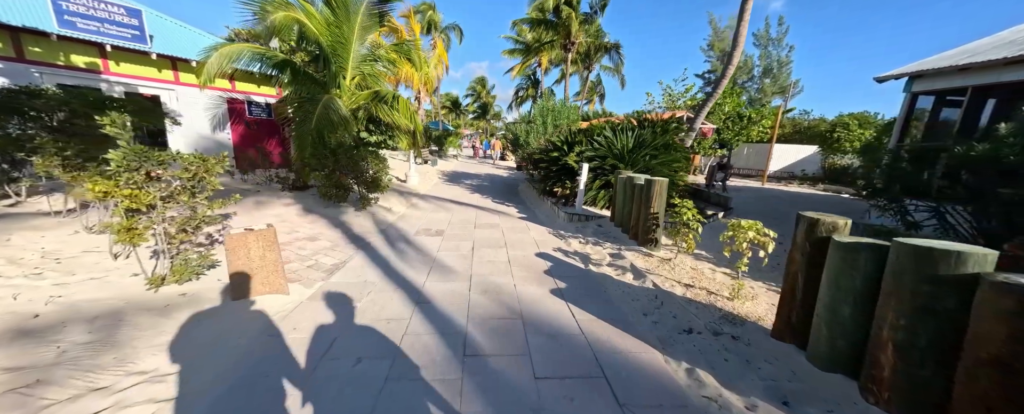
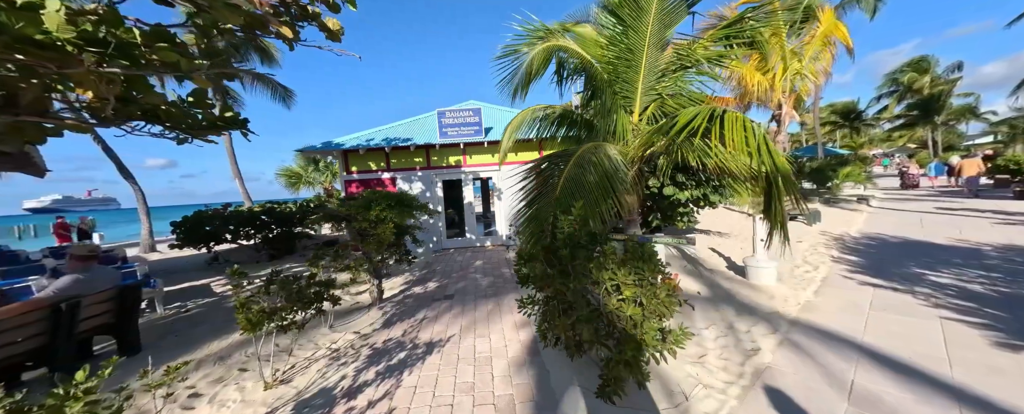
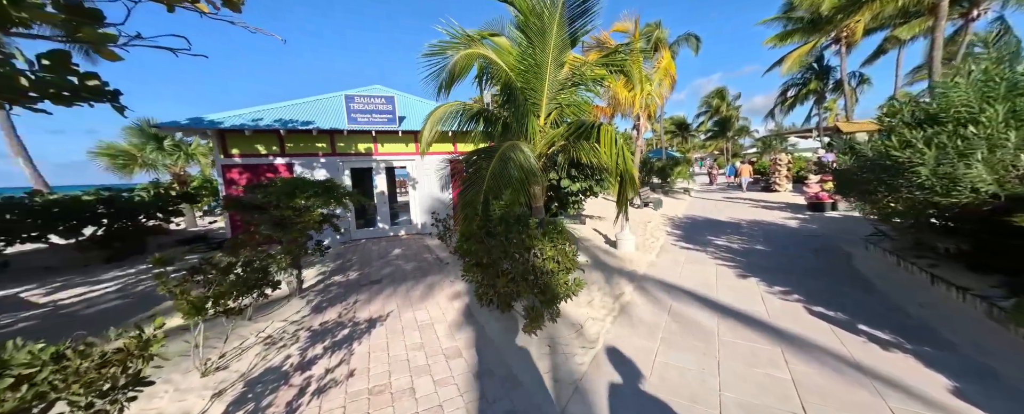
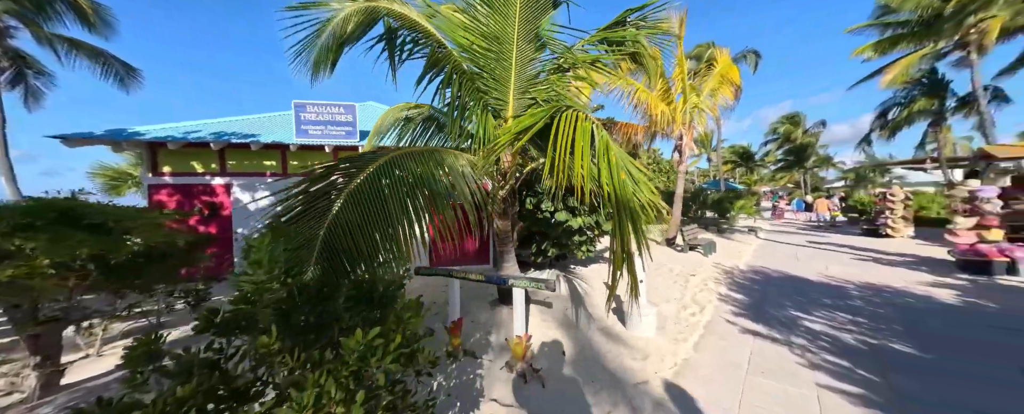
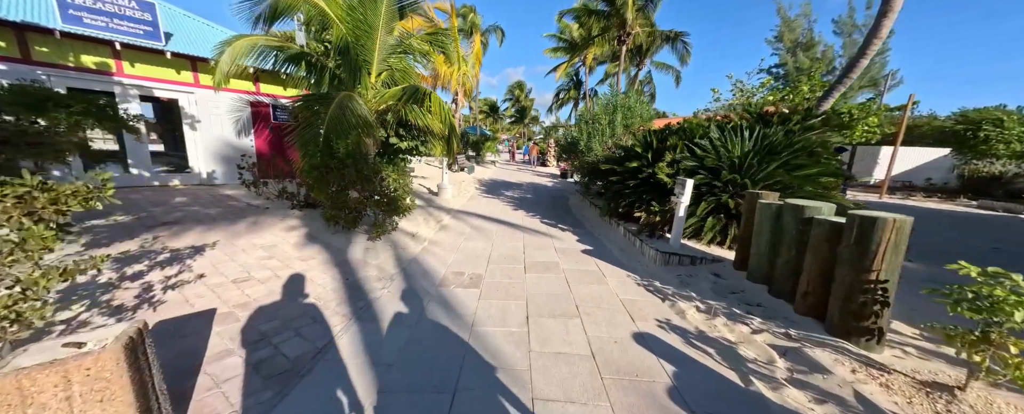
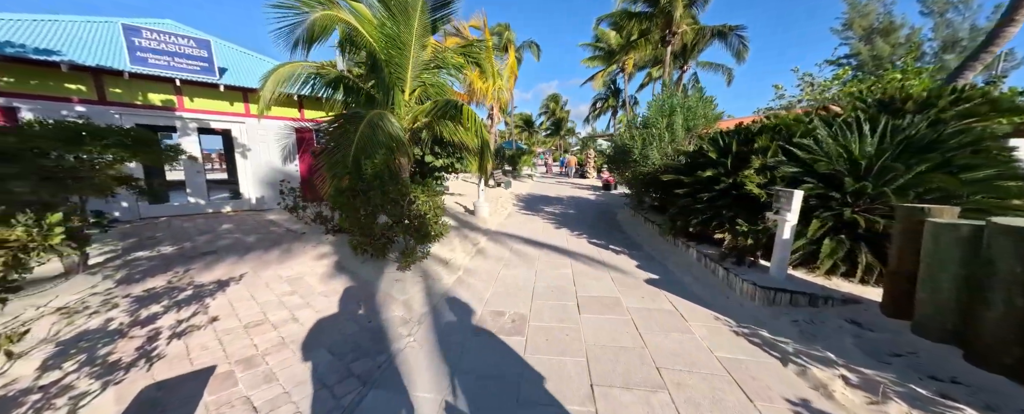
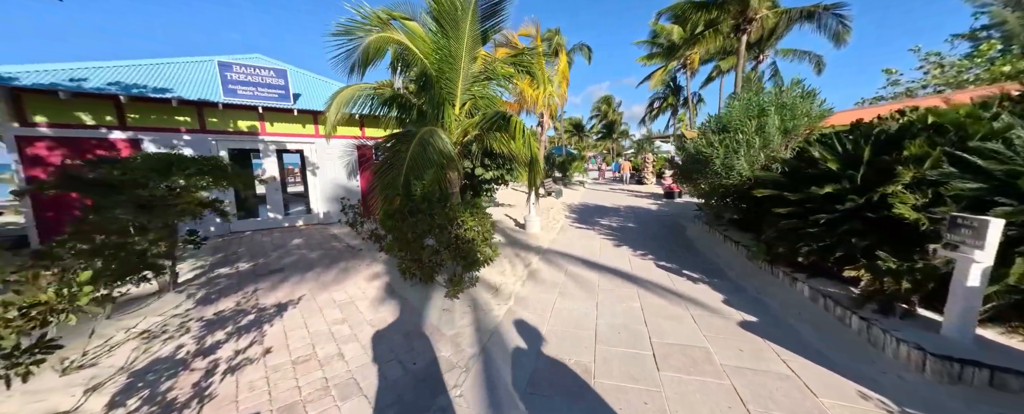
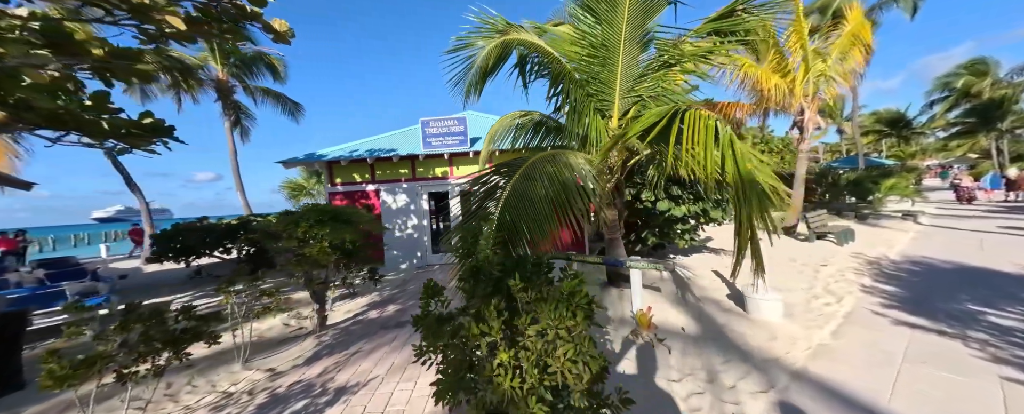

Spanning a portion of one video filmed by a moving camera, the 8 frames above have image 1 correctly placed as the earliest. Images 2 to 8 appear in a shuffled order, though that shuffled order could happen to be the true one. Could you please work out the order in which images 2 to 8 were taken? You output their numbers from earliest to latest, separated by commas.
5, 6, 7, 3, 2, 8, 4
